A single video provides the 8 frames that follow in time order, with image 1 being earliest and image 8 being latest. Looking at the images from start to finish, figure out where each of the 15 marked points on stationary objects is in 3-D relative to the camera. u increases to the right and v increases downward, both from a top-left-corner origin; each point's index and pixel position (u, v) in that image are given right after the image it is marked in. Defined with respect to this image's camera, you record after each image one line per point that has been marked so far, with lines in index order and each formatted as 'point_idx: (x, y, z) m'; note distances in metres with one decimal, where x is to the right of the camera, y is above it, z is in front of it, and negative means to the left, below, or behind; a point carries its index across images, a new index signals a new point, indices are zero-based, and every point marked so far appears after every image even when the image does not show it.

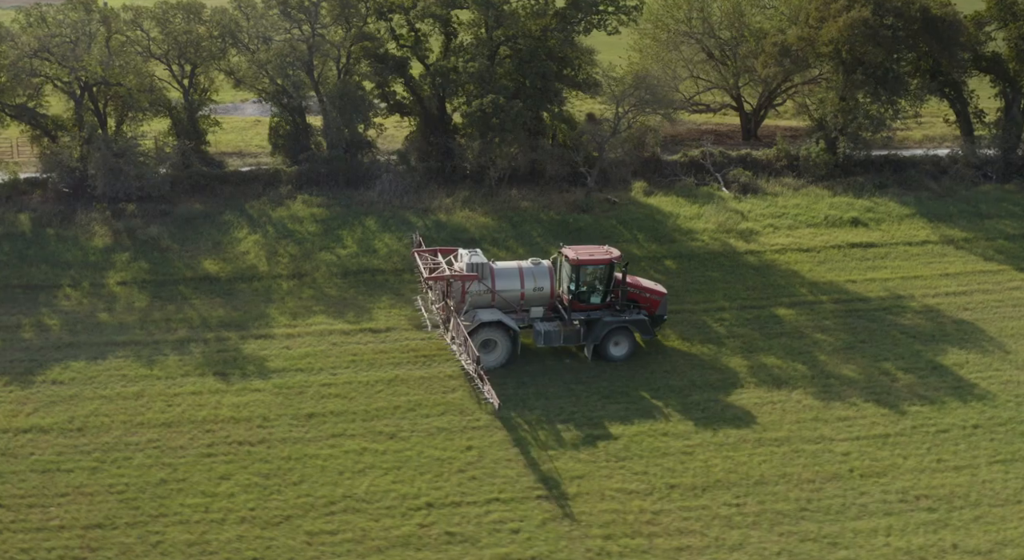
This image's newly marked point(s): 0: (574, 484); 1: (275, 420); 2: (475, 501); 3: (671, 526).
0: (+0.8, -2.9, +13.4) m
1: (-4.1, -2.3, +15.2) m
2: (-0.7, -3.1, +13.0) m
3: (+2.1, -3.3, +12.5) m
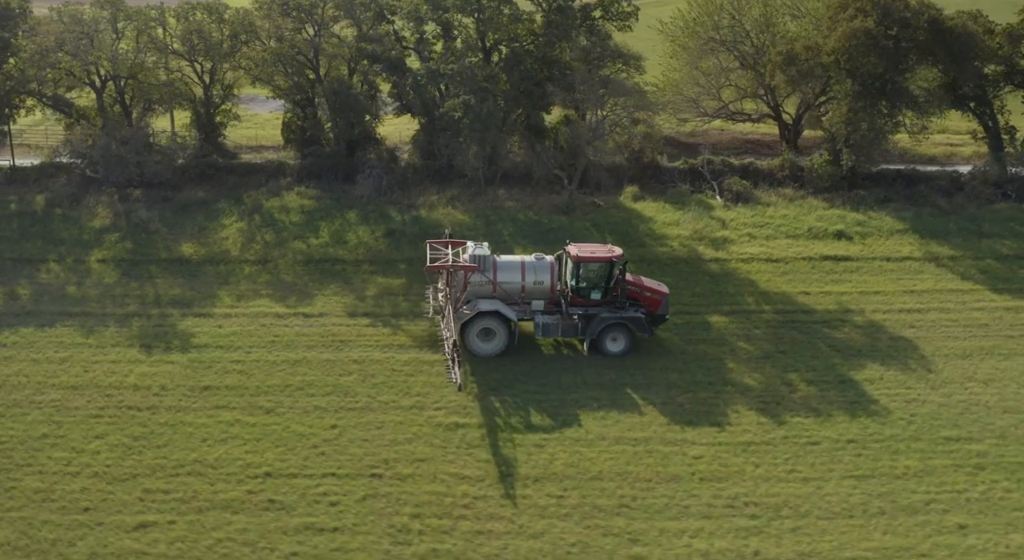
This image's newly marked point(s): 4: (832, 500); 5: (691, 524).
0: (-1.5, -2.8, +13.9) m
1: (-6.1, -1.9, +16.3) m
2: (-3.1, -2.8, +13.7) m
3: (-0.4, -3.2, +12.8) m
4: (+4.5, -3.1, +13.0) m
5: (+2.4, -3.3, +12.5) m
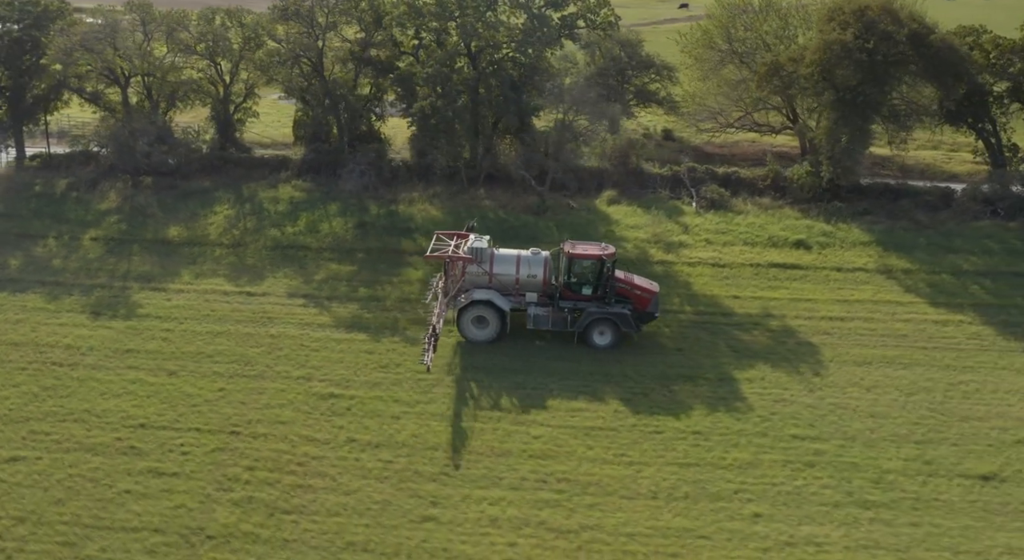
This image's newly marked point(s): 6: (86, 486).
0: (-3.9, -2.4, +15.1) m
1: (-8.2, -1.3, +18.0) m
2: (-5.5, -2.3, +15.1) m
3: (-3.0, -2.8, +13.9) m
4: (+1.9, -3.0, +13.5) m
5: (-0.2, -3.0, +13.3) m
6: (-6.1, -2.9, +13.3) m
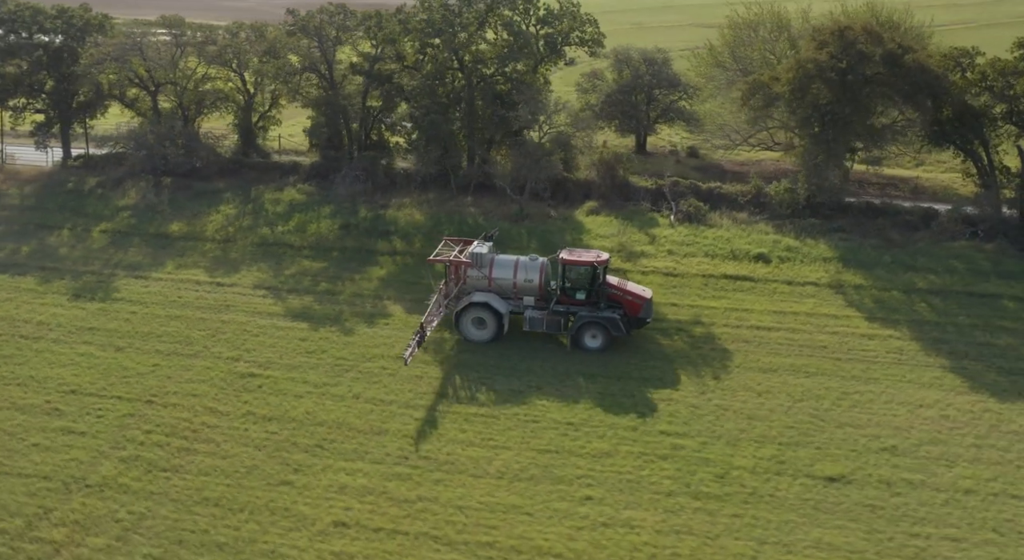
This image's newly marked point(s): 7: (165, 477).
0: (-5.9, -2.1, +16.6) m
1: (-9.7, -1.0, +20.0) m
2: (-7.4, -2.0, +16.7) m
3: (-5.1, -2.5, +15.3) m
4: (-0.2, -2.9, +14.4) m
5: (-2.4, -2.9, +14.4) m
6: (-8.2, -2.5, +15.0) m
7: (-5.2, -3.0, +14.0) m
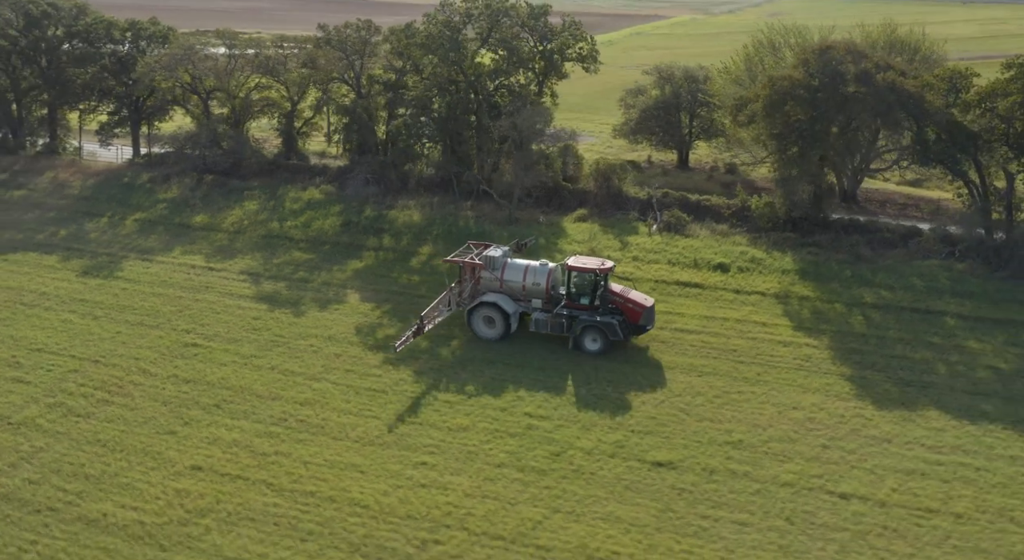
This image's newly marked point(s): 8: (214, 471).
0: (-7.8, -1.6, +18.9) m
1: (-11.2, -0.4, +22.8) m
2: (-9.4, -1.5, +19.3) m
3: (-7.3, -2.1, +17.5) m
4: (-2.6, -2.6, +16.0) m
5: (-4.7, -2.5, +16.2) m
6: (-10.4, -1.9, +17.6) m
7: (-7.6, -2.5, +16.3) m
8: (-4.7, -3.0, +14.6) m
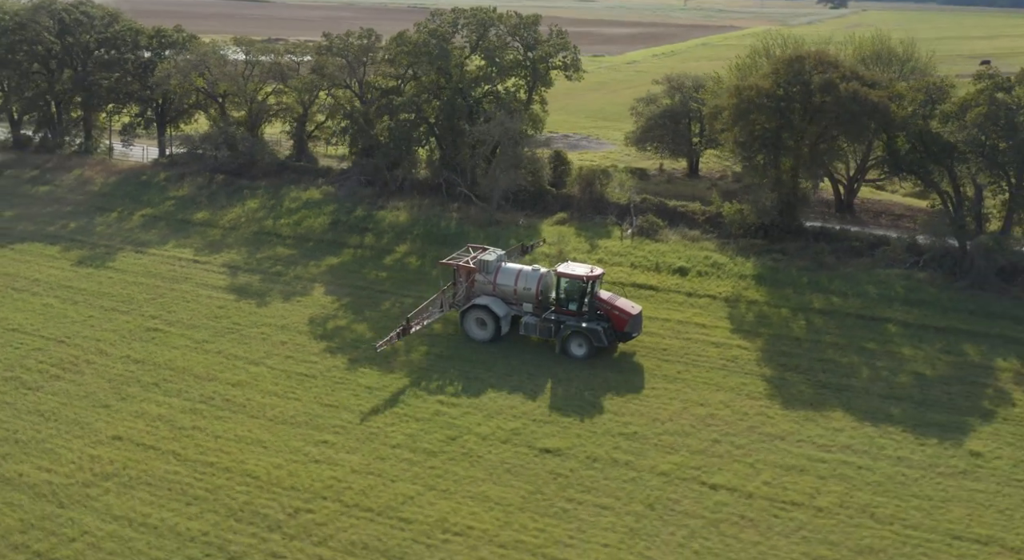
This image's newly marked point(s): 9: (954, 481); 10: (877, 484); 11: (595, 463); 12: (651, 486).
0: (-9.3, -1.3, +20.3) m
1: (-12.3, -0.1, +24.5) m
2: (-10.7, -1.2, +20.8) m
3: (-8.8, -1.8, +18.9) m
4: (-4.3, -2.4, +17.0) m
5: (-6.4, -2.2, +17.4) m
6: (-11.9, -1.6, +19.3) m
7: (-9.2, -2.1, +17.7) m
8: (-6.5, -2.7, +15.8) m
9: (+7.0, -3.2, +14.8) m
10: (+5.7, -3.2, +14.7) m
11: (+1.4, -3.0, +15.3) m
12: (+2.2, -3.2, +14.6) m
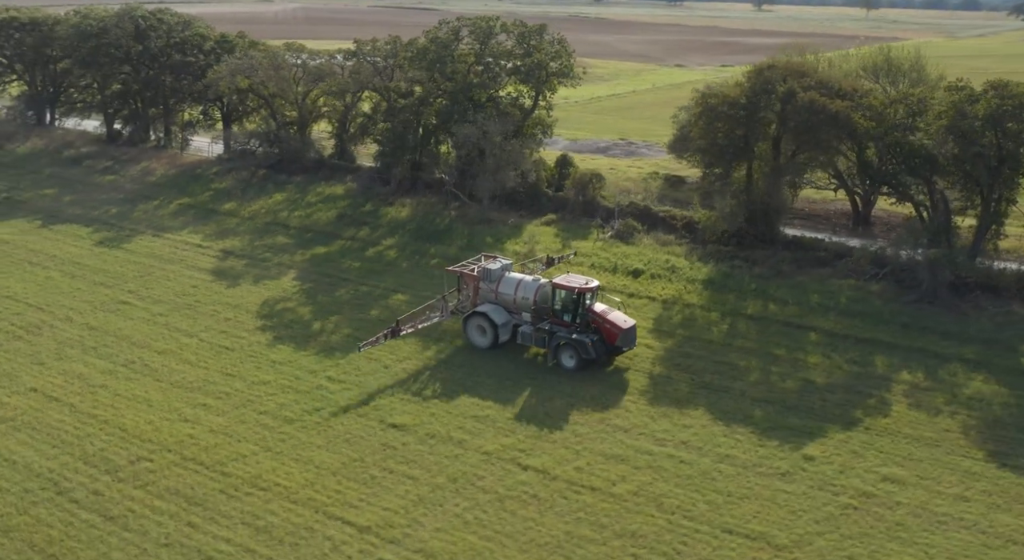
0: (-11.1, -0.7, +22.9) m
1: (-13.3, +0.6, +27.5) m
2: (-12.5, -0.5, +23.6) m
3: (-10.9, -1.2, +21.4) m
4: (-6.7, -1.9, +18.9) m
5: (-8.7, -1.7, +19.6) m
6: (-13.9, -0.8, +22.3) m
7: (-11.5, -1.5, +20.3) m
8: (-9.1, -2.2, +18.0) m
9: (+4.1, -3.2, +15.0) m
10: (+2.8, -3.2, +15.1) m
11: (-1.4, -2.8, +16.3) m
12: (-0.7, -3.0, +15.5) m
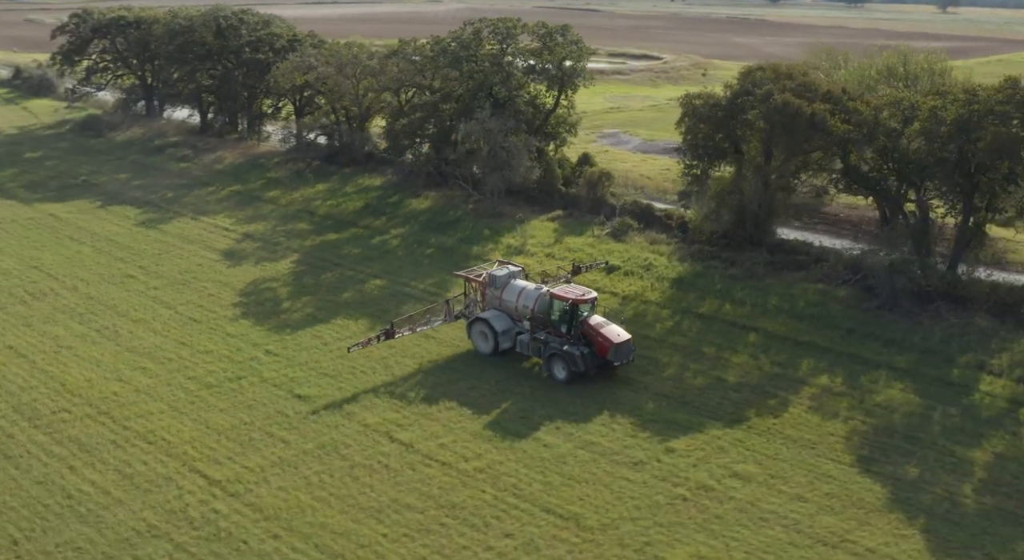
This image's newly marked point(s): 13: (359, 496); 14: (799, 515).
0: (-12.0, 0.0, +25.5) m
1: (-13.5, +1.4, +30.3) m
2: (-13.3, +0.3, +26.4) m
3: (-12.0, -0.4, +23.9) m
4: (-8.4, -1.4, +20.8) m
5: (-10.2, -1.1, +21.9) m
6: (-14.9, 0.0, +25.2) m
7: (-12.8, -0.7, +22.9) m
8: (-10.8, -1.5, +20.3) m
9: (+1.7, -3.1, +15.4) m
10: (+0.5, -3.0, +15.7) m
11: (-3.5, -2.4, +17.5) m
12: (-3.0, -2.7, +16.6) m
13: (-2.4, -3.3, +14.4) m
14: (+4.3, -3.5, +13.9) m
